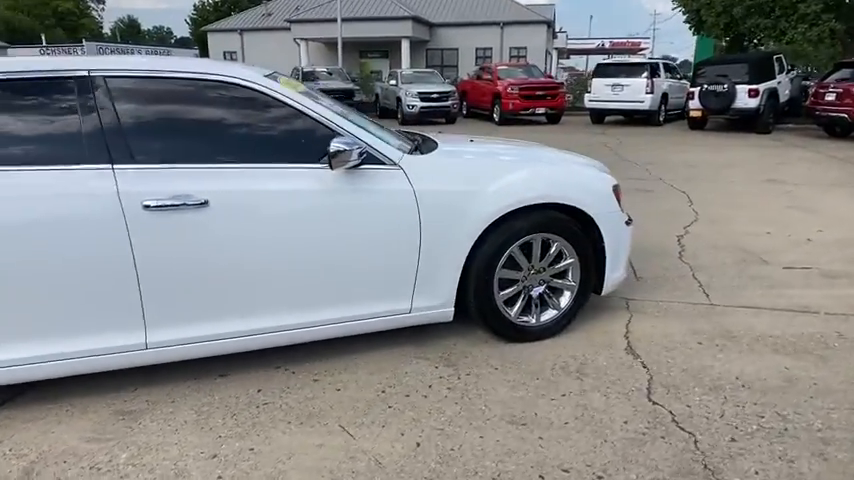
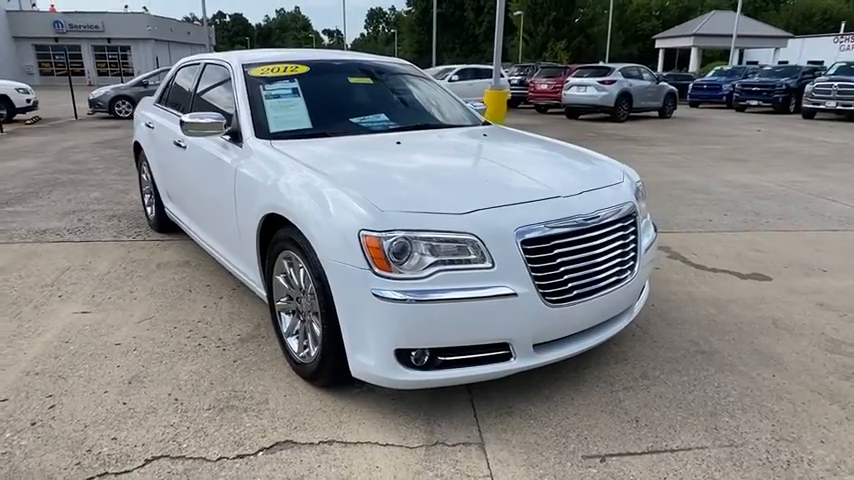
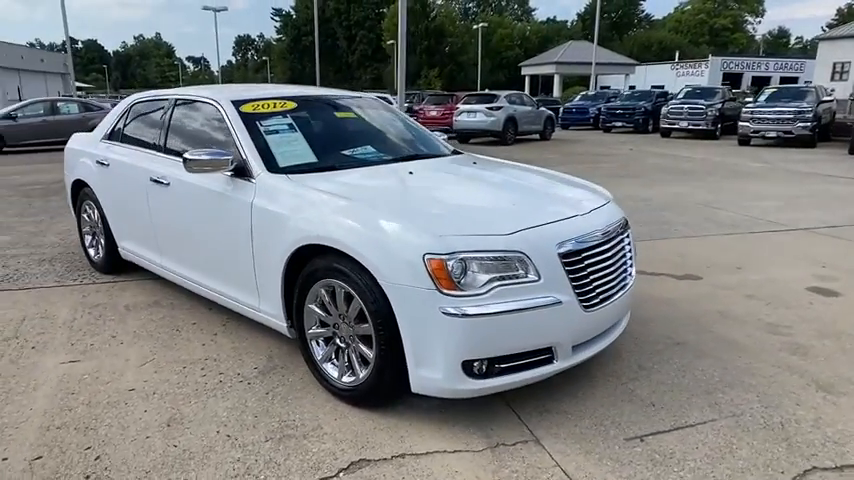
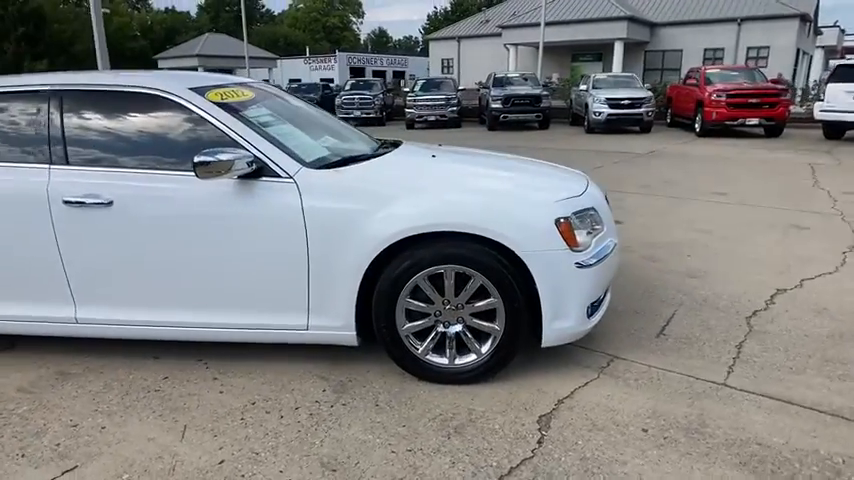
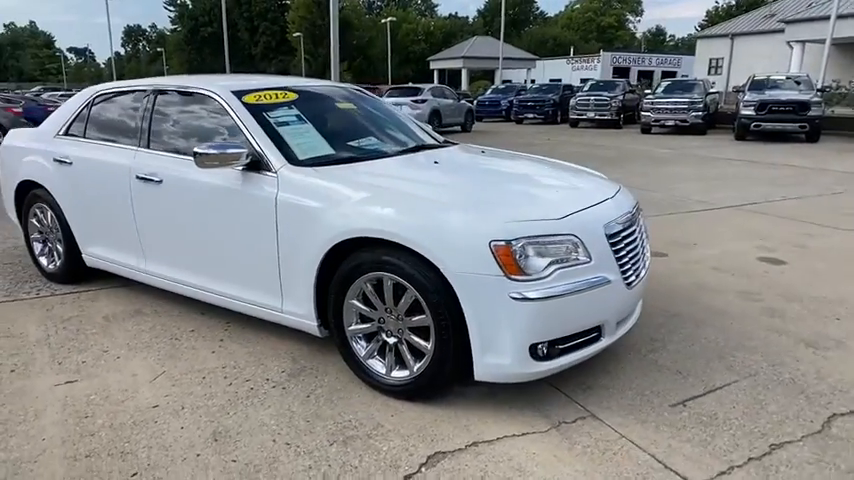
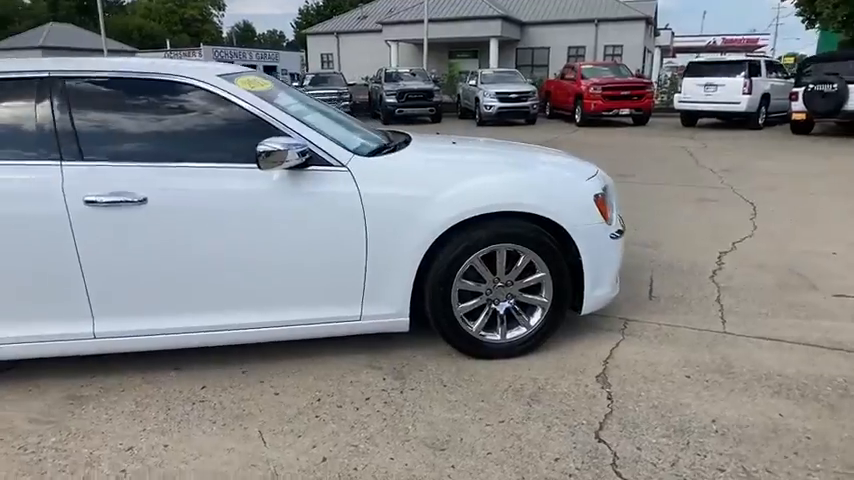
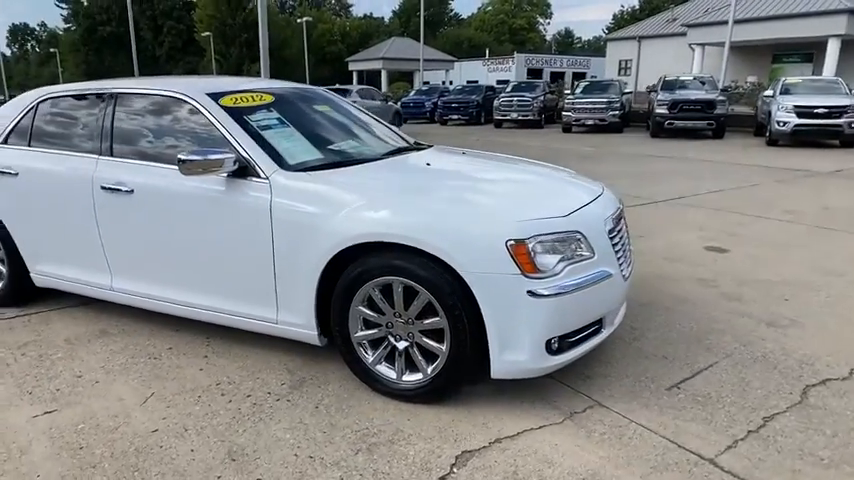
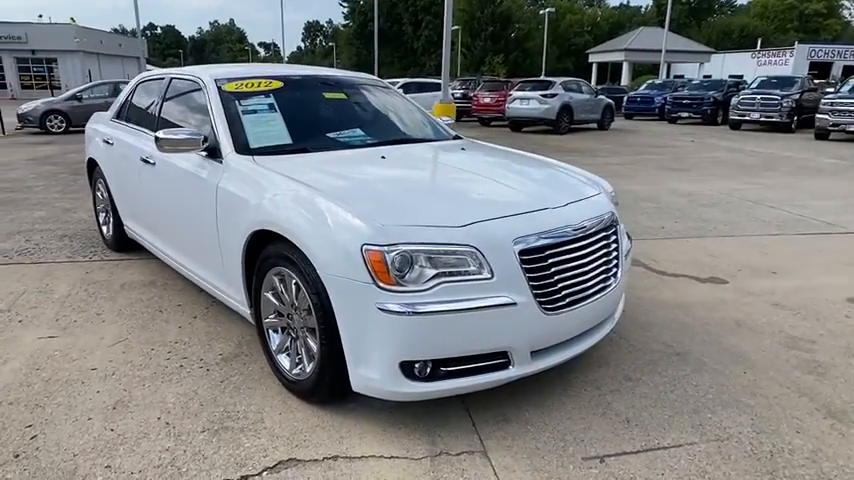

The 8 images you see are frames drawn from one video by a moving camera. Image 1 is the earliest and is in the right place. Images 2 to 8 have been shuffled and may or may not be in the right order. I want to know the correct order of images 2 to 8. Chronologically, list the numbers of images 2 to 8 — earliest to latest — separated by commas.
6, 4, 7, 5, 3, 8, 2
